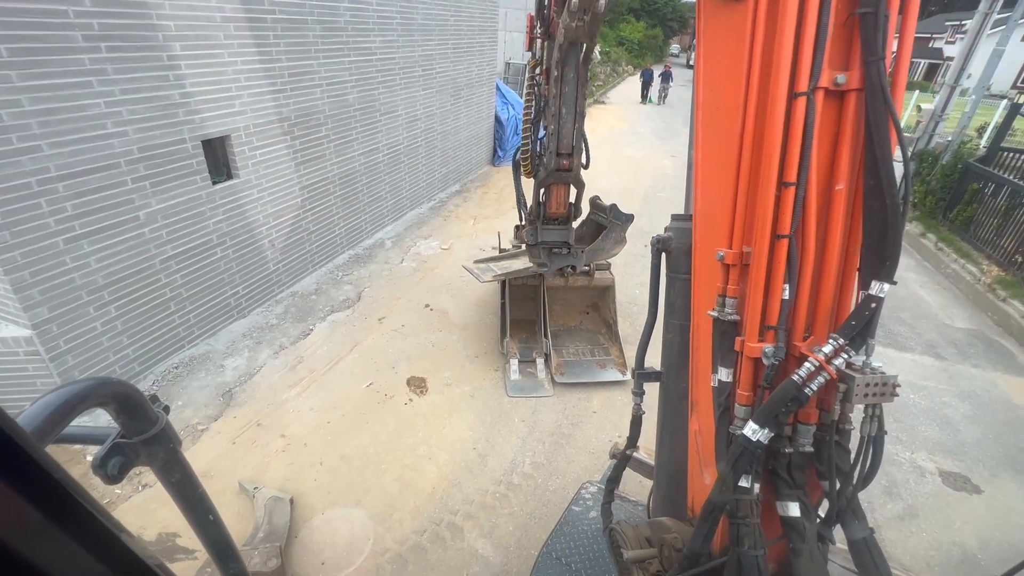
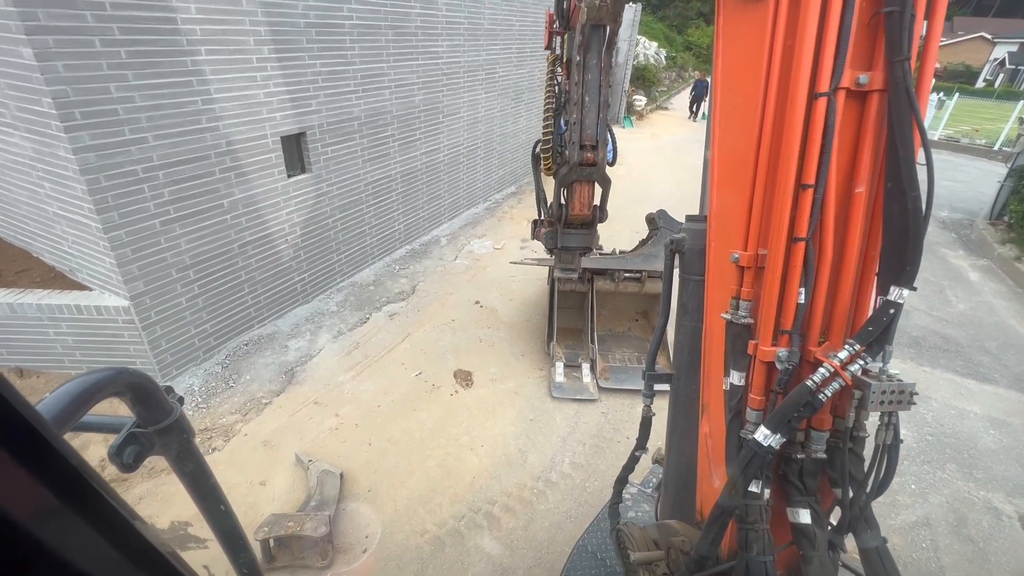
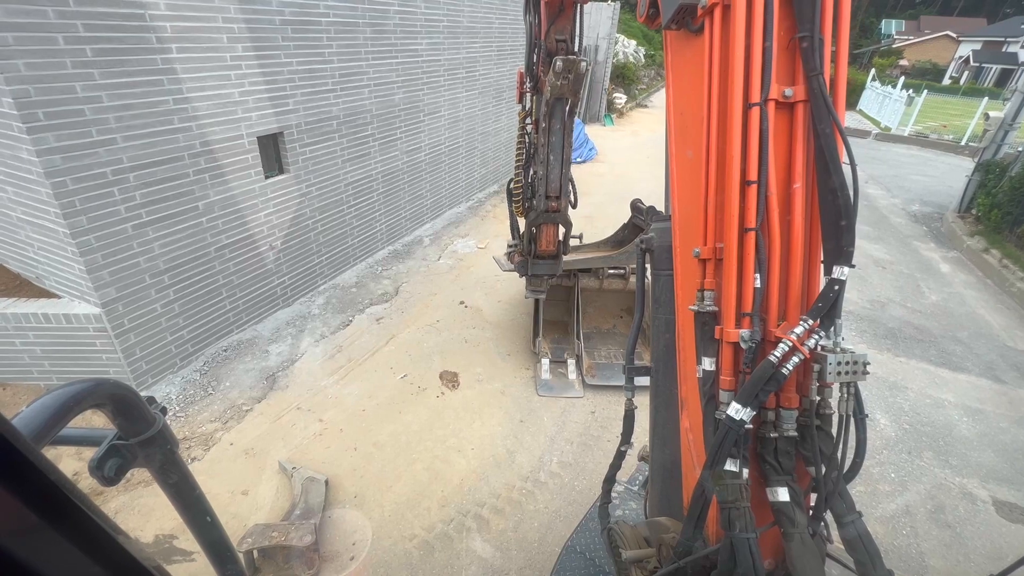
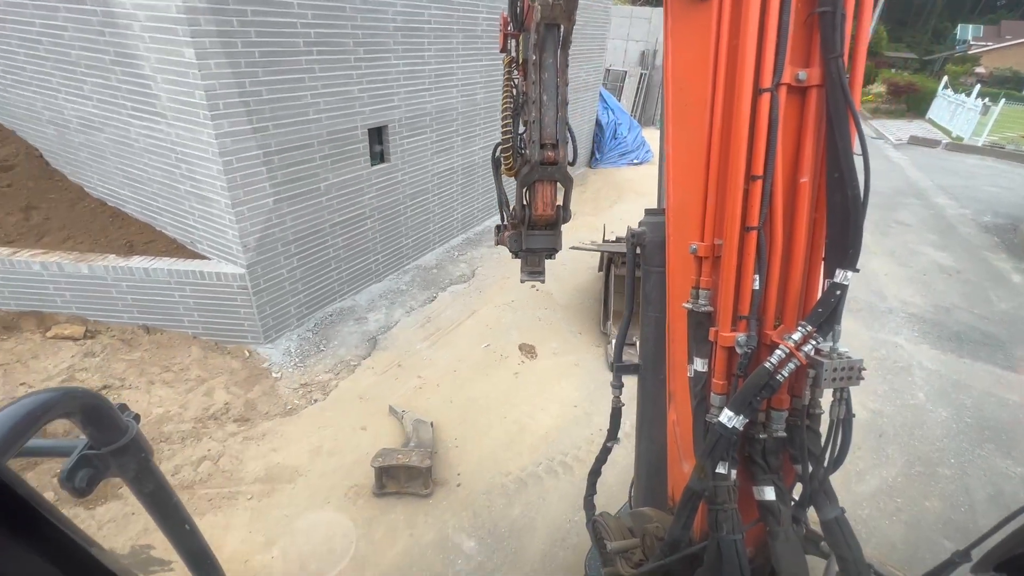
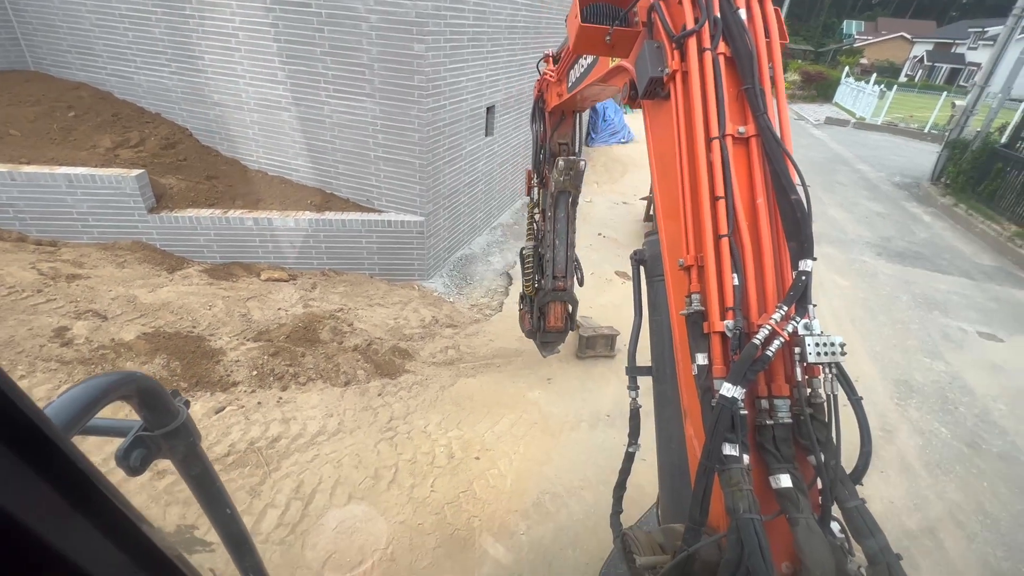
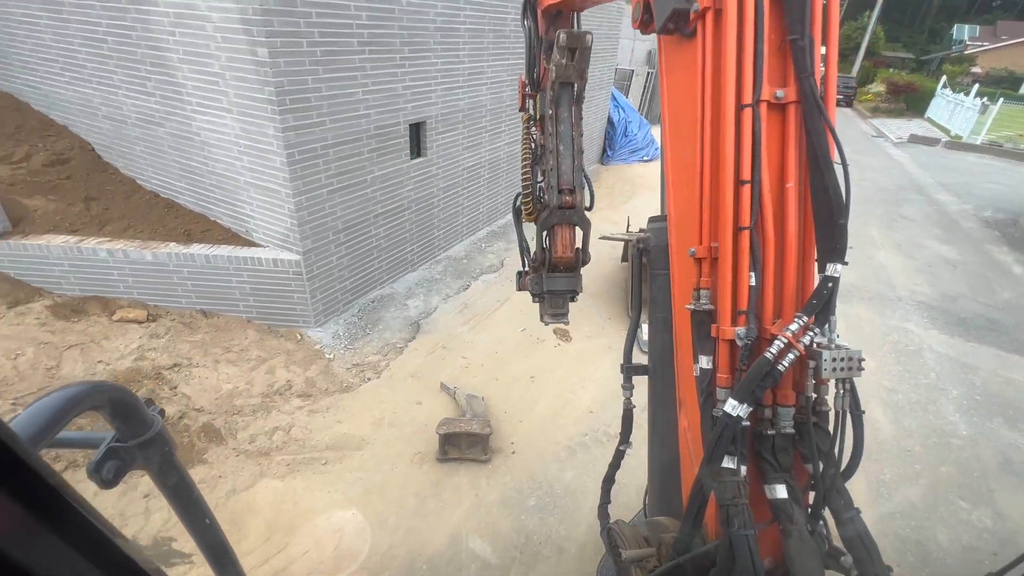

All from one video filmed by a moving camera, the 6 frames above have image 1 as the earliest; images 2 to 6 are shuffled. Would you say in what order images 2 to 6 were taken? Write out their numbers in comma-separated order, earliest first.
3, 2, 4, 6, 5
